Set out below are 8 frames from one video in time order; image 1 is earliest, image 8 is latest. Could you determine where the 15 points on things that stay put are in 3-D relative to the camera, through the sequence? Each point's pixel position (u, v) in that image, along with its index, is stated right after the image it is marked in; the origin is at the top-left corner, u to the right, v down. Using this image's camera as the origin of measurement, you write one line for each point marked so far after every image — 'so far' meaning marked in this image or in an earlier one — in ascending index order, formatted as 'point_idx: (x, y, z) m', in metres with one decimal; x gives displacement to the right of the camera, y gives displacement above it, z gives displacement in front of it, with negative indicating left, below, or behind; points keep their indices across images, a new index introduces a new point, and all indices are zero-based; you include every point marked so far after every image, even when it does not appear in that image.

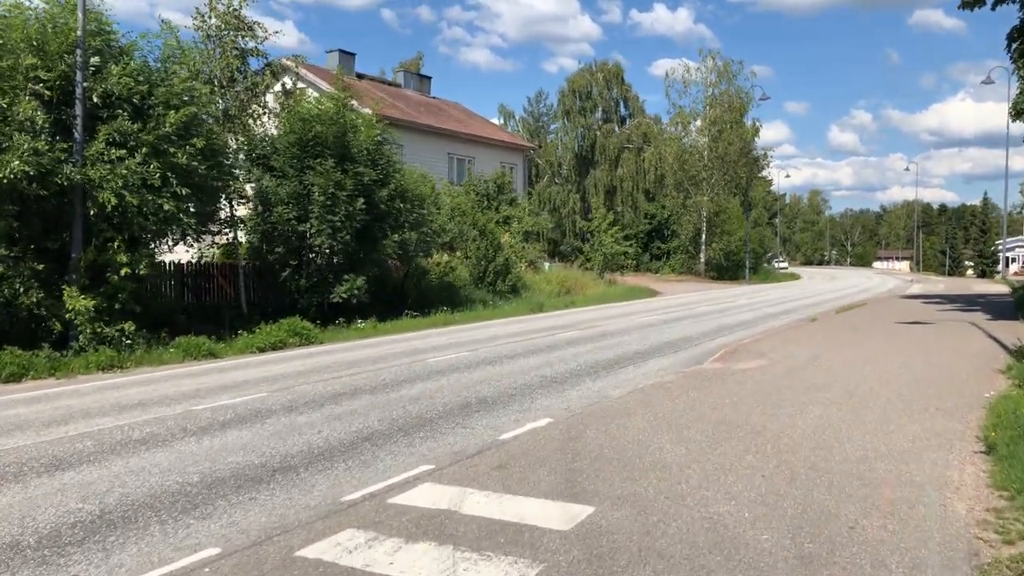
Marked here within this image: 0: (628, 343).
0: (+2.1, -1.0, +15.6) m
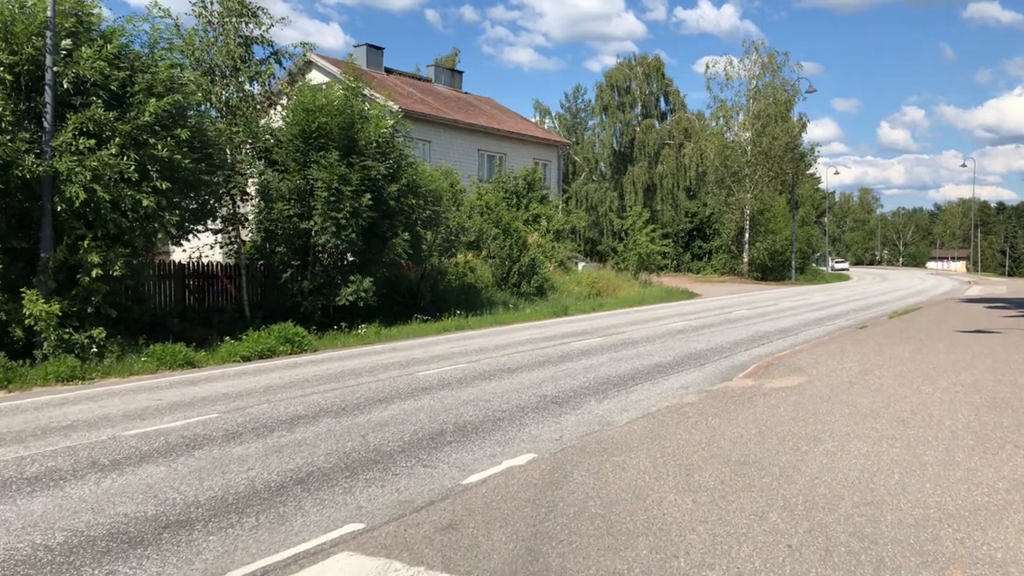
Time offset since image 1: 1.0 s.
0: (+2.2, -1.1, +14.0) m
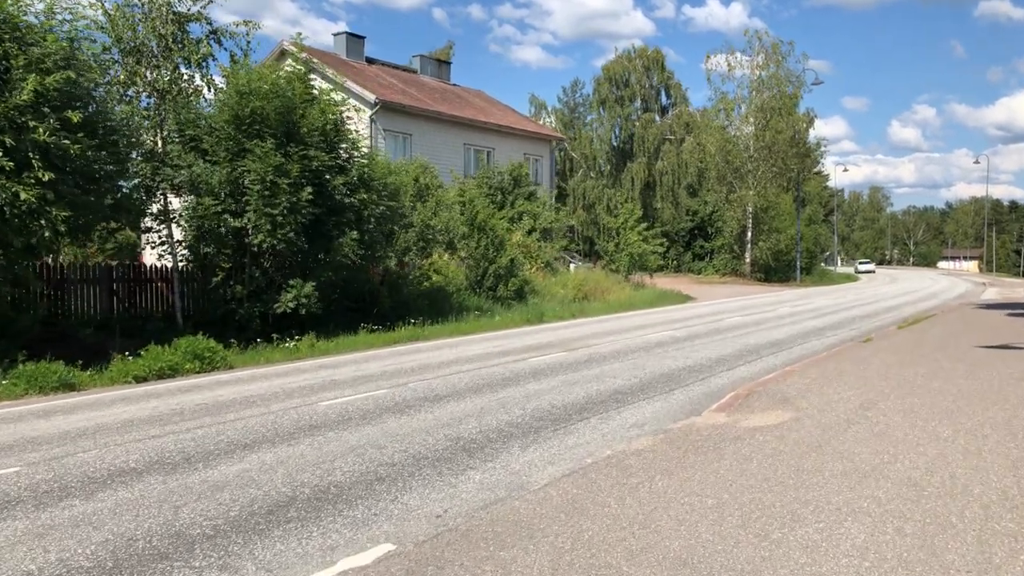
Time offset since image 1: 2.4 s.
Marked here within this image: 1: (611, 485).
0: (+1.4, -1.2, +11.8) m
1: (+0.7, -1.5, +6.4) m
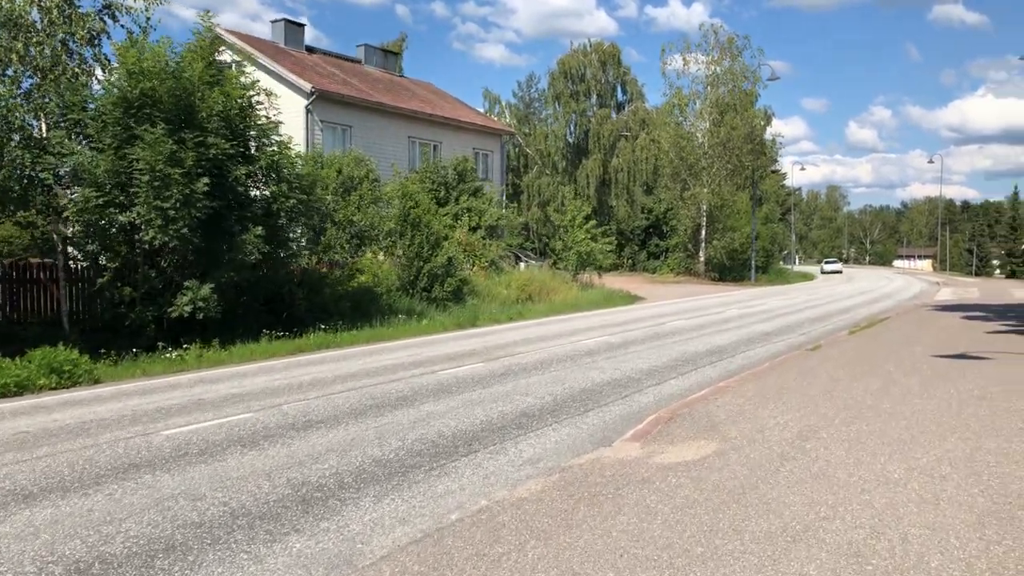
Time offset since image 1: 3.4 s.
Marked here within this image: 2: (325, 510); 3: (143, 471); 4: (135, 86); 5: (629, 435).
0: (+0.2, -1.2, +10.3) m
1: (-0.3, -1.5, +4.9) m
2: (-1.3, -1.5, +5.8) m
3: (-2.9, -1.4, +6.8) m
4: (-6.8, +3.7, +15.5) m
5: (+1.1, -1.3, +7.8) m
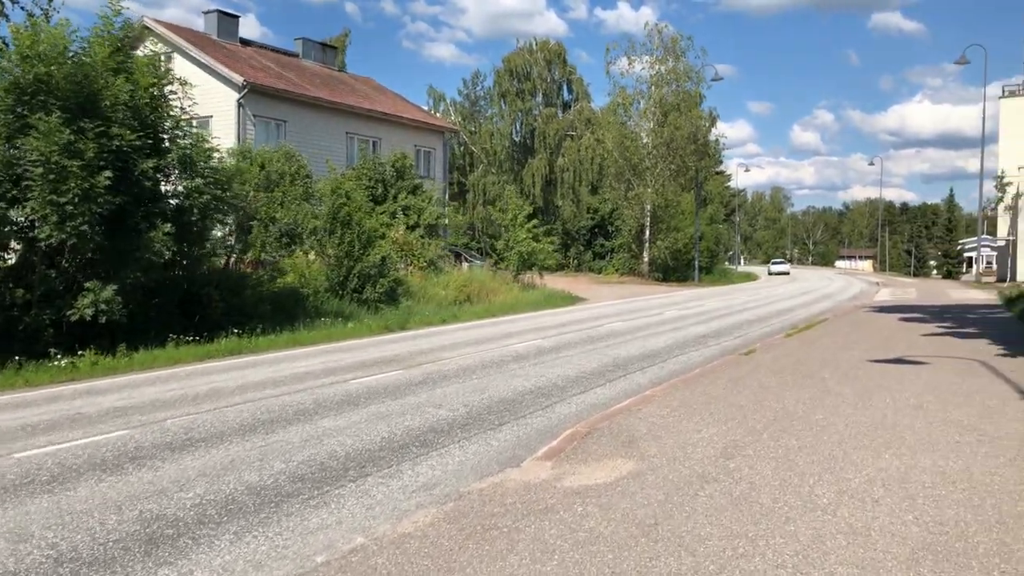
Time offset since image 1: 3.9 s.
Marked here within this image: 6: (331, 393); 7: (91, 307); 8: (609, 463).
0: (-0.8, -1.3, +9.5) m
1: (-0.9, -1.6, +4.1) m
2: (-2.0, -1.5, +5.0) m
3: (-3.7, -1.5, +5.9) m
4: (-8.1, +3.6, +14.4) m
5: (+0.2, -1.4, +7.1) m
6: (-2.1, -1.2, +10.2) m
7: (-7.1, -0.3, +14.5) m
8: (+0.8, -1.4, +6.6) m
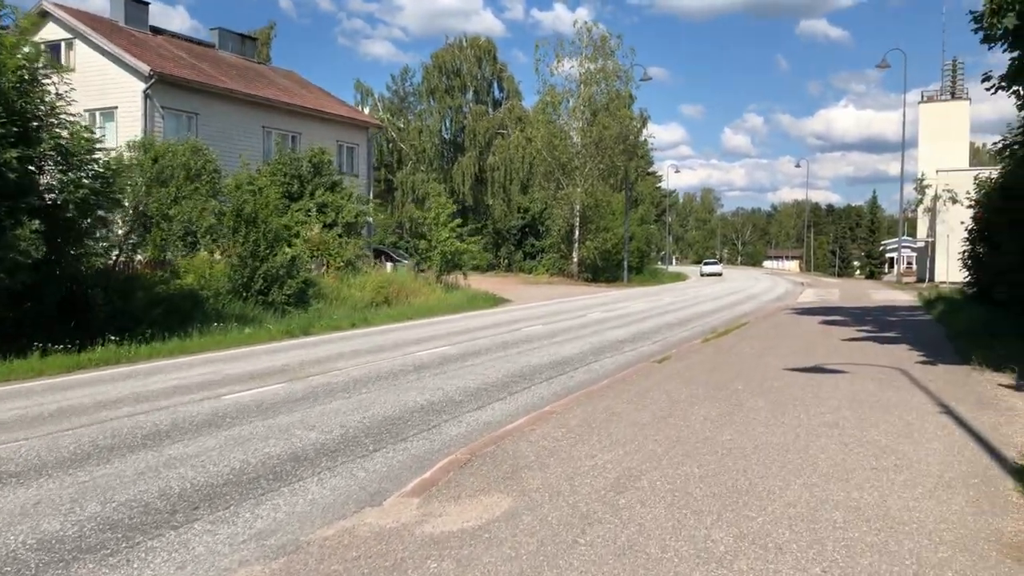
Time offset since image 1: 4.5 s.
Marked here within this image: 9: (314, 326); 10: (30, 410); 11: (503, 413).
0: (-2.0, -1.3, +8.5) m
1: (-1.7, -1.6, +3.1) m
2: (-2.8, -1.6, +3.9) m
3: (-4.5, -1.5, +4.7) m
4: (-9.5, +3.6, +12.8) m
5: (-0.7, -1.4, +6.2) m
6: (-3.3, -1.3, +9.1) m
7: (-8.6, -0.4, +13.0) m
8: (-0.2, -1.4, +5.7) m
9: (-4.4, -0.9, +19.4) m
10: (-5.3, -1.3, +9.4) m
11: (-0.1, -1.3, +8.9) m
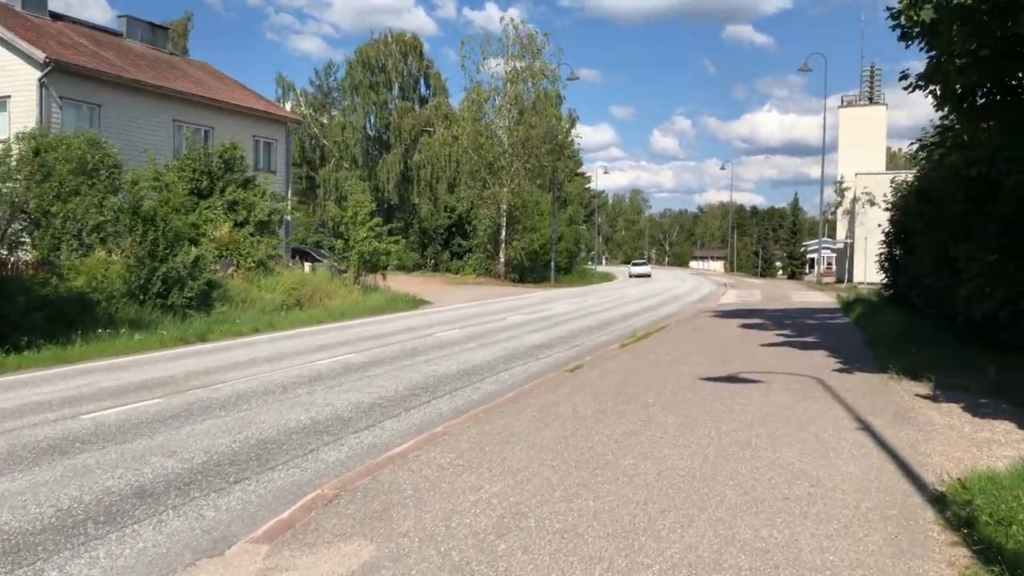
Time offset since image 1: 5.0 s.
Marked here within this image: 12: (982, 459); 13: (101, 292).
0: (-2.9, -1.4, +7.6) m
1: (-2.2, -1.7, +2.2) m
2: (-3.4, -1.7, +2.9) m
3: (-5.2, -1.6, +3.5) m
4: (-10.9, +3.5, +11.2) m
5: (-1.5, -1.5, +5.3) m
6: (-4.4, -1.4, +8.0) m
7: (-9.9, -0.4, +11.5) m
8: (-1.0, -1.5, +4.9) m
9: (-6.3, -0.9, +18.2) m
10: (-6.3, -1.4, +8.2) m
11: (-1.1, -1.4, +8.1) m
12: (+3.5, -1.3, +6.4) m
13: (-9.1, -0.1, +19.0) m
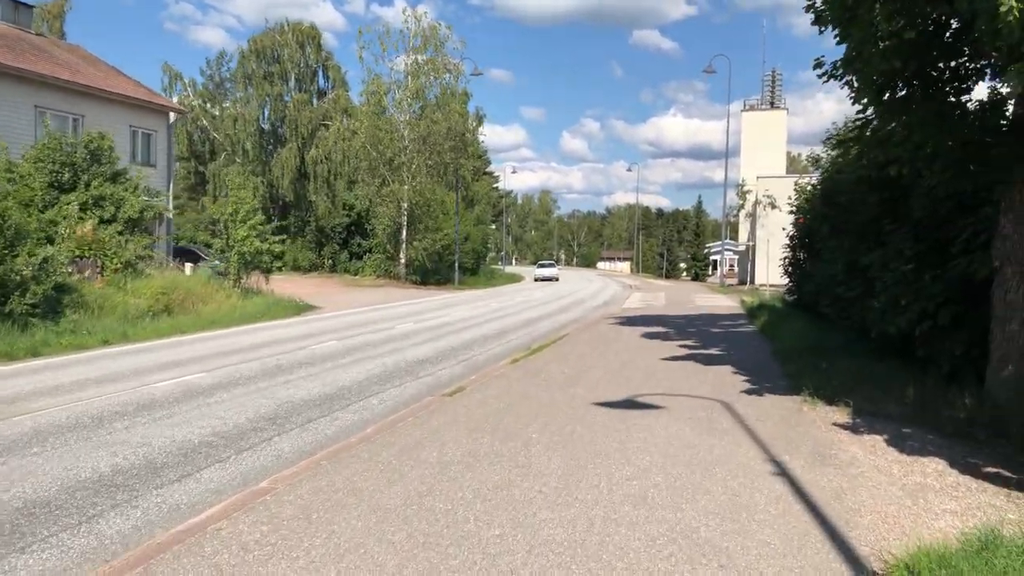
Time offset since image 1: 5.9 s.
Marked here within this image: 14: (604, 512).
0: (-4.0, -1.5, +5.8) m
1: (-2.8, -1.8, +0.5) m
2: (-4.0, -1.8, +1.0) m
3: (-5.9, -1.7, +1.5) m
4: (-12.3, +3.4, +8.6) m
5: (-2.4, -1.6, +3.7) m
6: (-5.5, -1.5, +6.0) m
7: (-11.4, -0.6, +8.9) m
8: (-1.8, -1.6, +3.3) m
9: (-8.5, -1.0, +16.0) m
10: (-7.5, -1.5, +6.0) m
11: (-2.3, -1.5, +6.5) m
12: (+2.5, -1.4, +5.2) m
13: (-11.3, -0.2, +16.5) m
14: (+0.6, -1.4, +5.5) m
